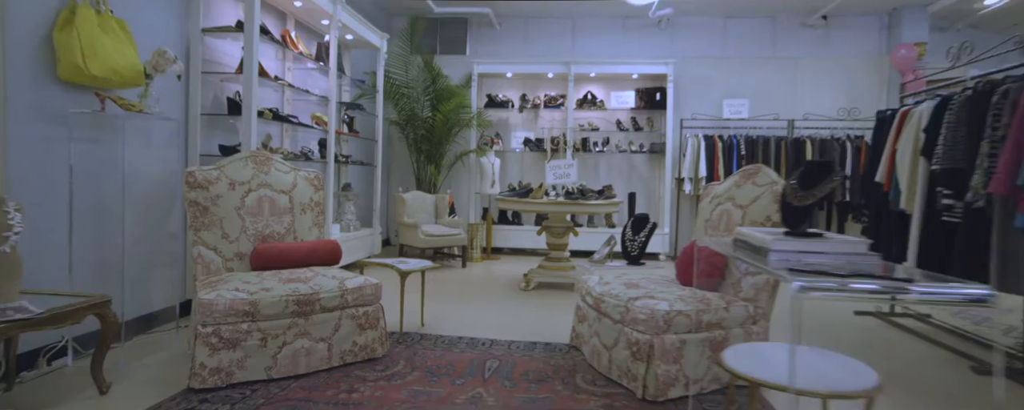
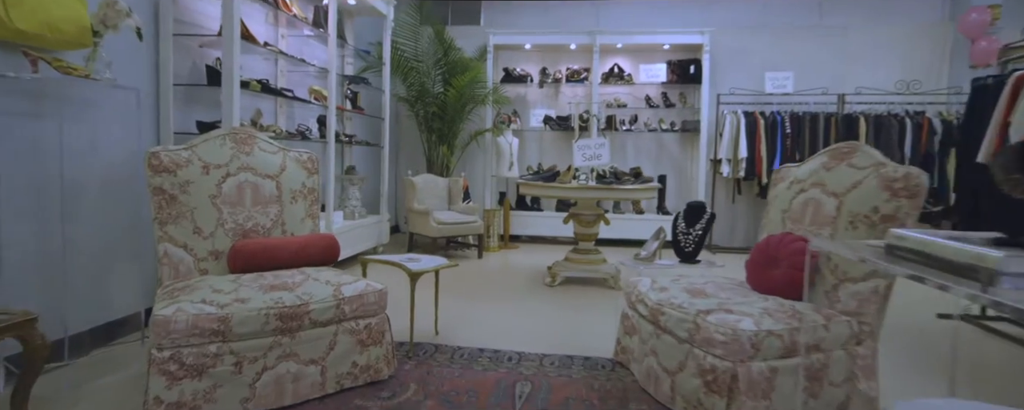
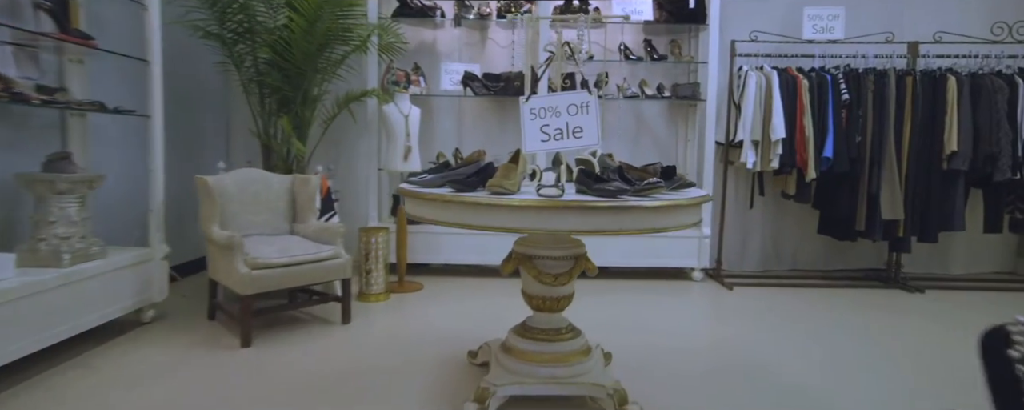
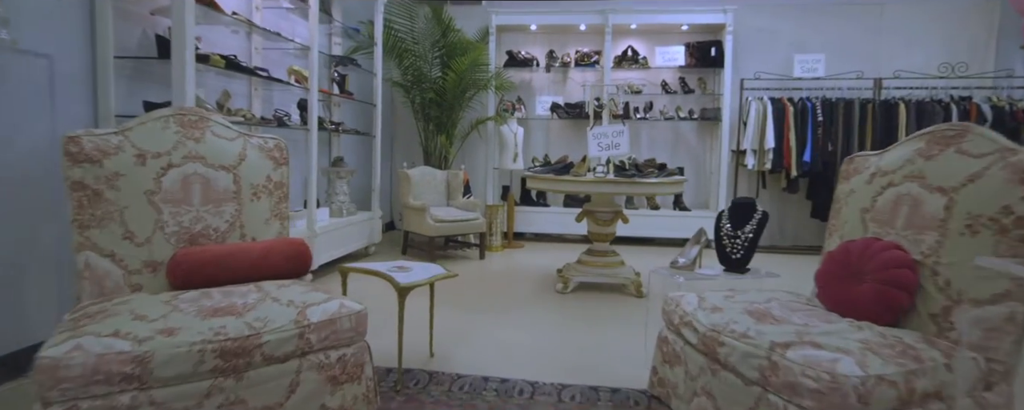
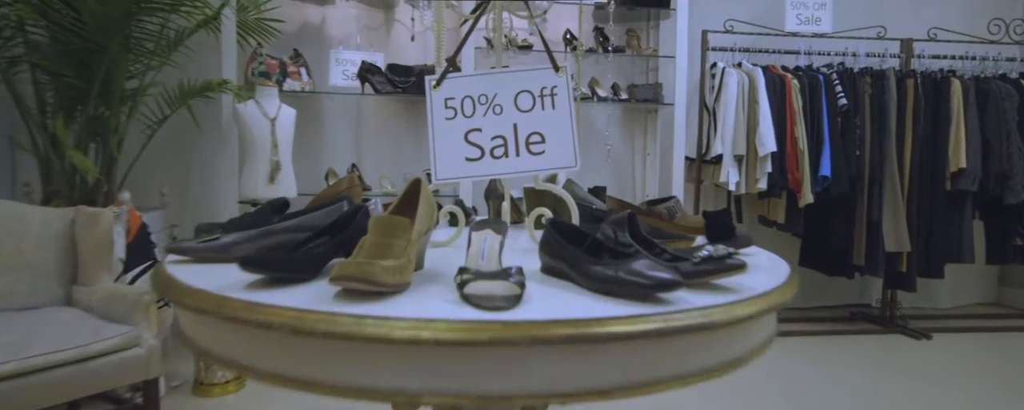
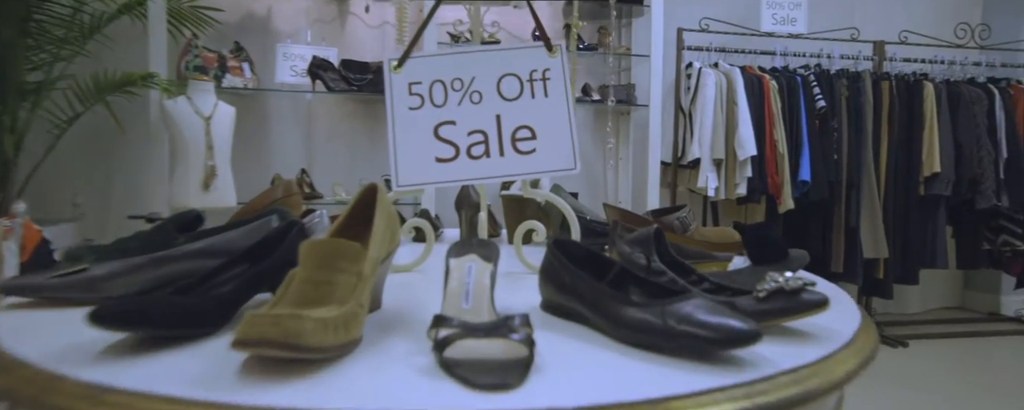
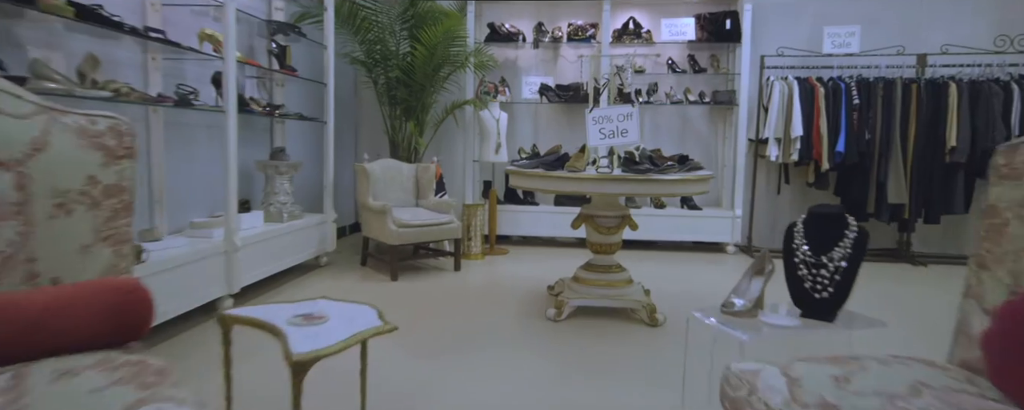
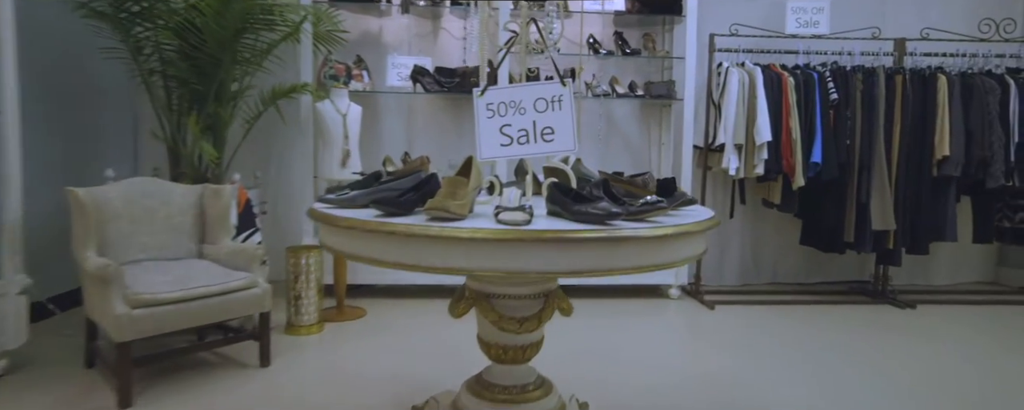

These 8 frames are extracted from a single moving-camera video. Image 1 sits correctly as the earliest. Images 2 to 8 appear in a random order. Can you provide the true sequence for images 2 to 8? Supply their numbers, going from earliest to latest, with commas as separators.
2, 4, 7, 3, 8, 5, 6
